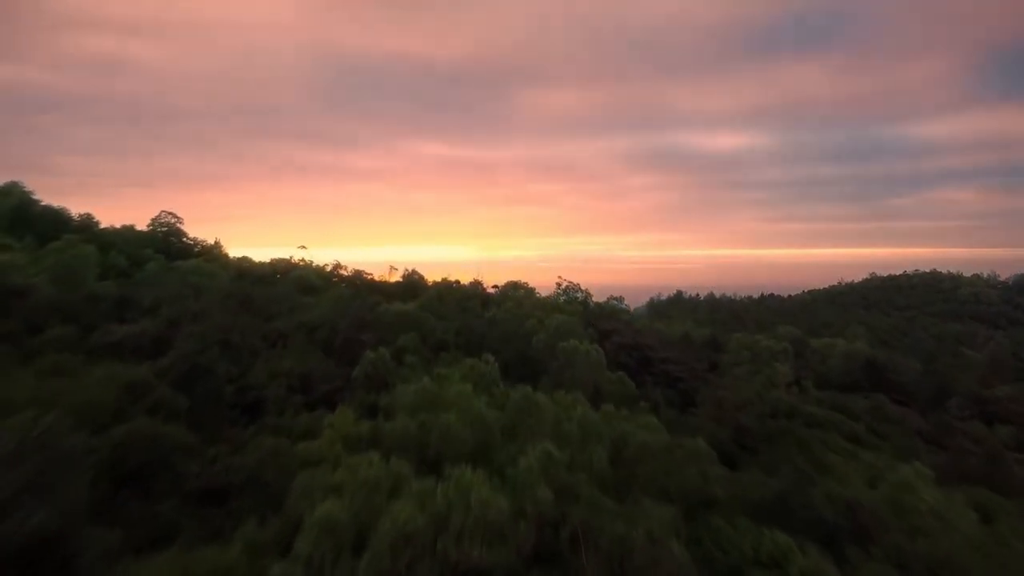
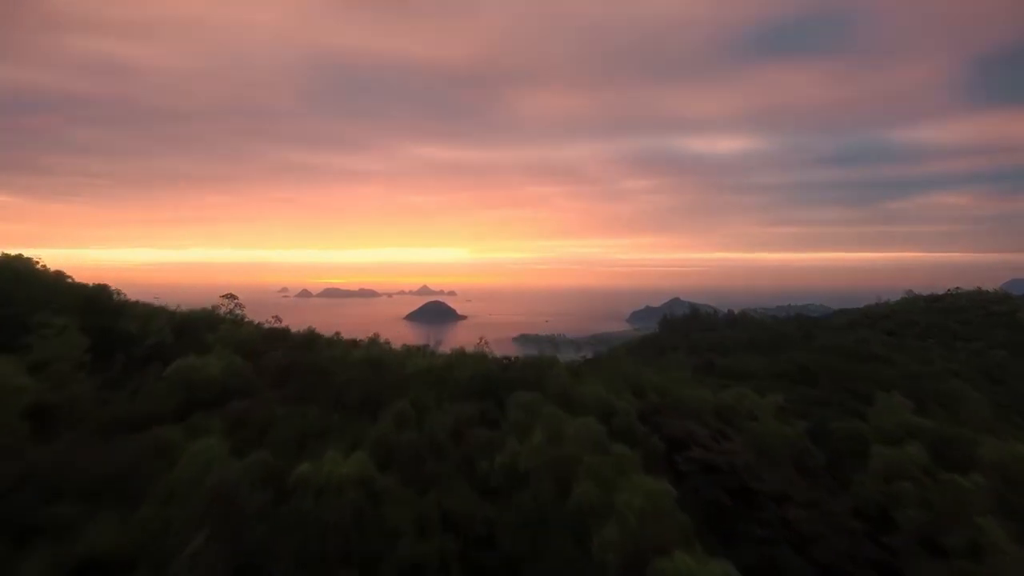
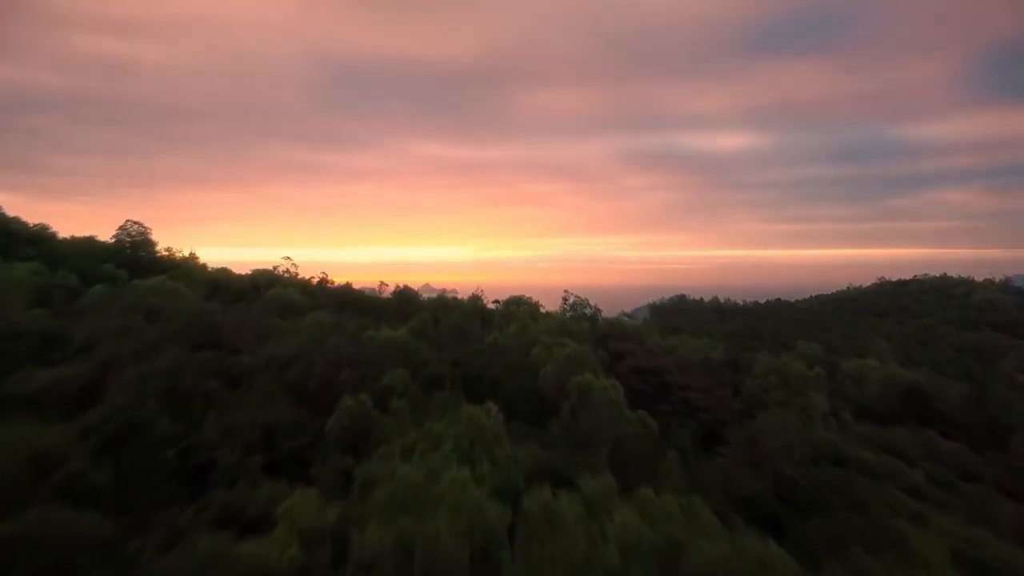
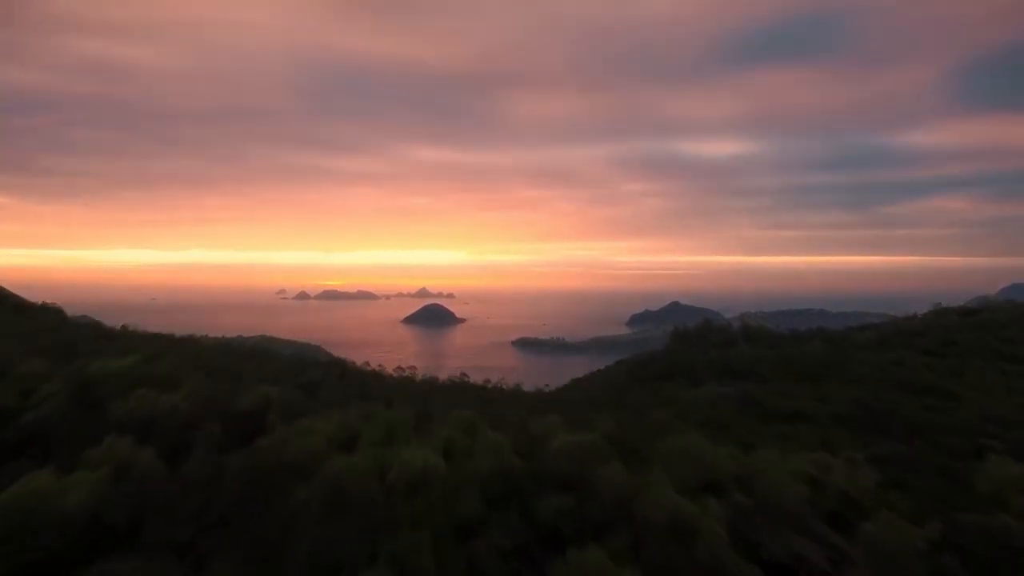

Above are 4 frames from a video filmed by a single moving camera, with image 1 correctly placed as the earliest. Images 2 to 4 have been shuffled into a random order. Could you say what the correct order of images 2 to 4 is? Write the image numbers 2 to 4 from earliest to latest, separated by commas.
3, 2, 4
